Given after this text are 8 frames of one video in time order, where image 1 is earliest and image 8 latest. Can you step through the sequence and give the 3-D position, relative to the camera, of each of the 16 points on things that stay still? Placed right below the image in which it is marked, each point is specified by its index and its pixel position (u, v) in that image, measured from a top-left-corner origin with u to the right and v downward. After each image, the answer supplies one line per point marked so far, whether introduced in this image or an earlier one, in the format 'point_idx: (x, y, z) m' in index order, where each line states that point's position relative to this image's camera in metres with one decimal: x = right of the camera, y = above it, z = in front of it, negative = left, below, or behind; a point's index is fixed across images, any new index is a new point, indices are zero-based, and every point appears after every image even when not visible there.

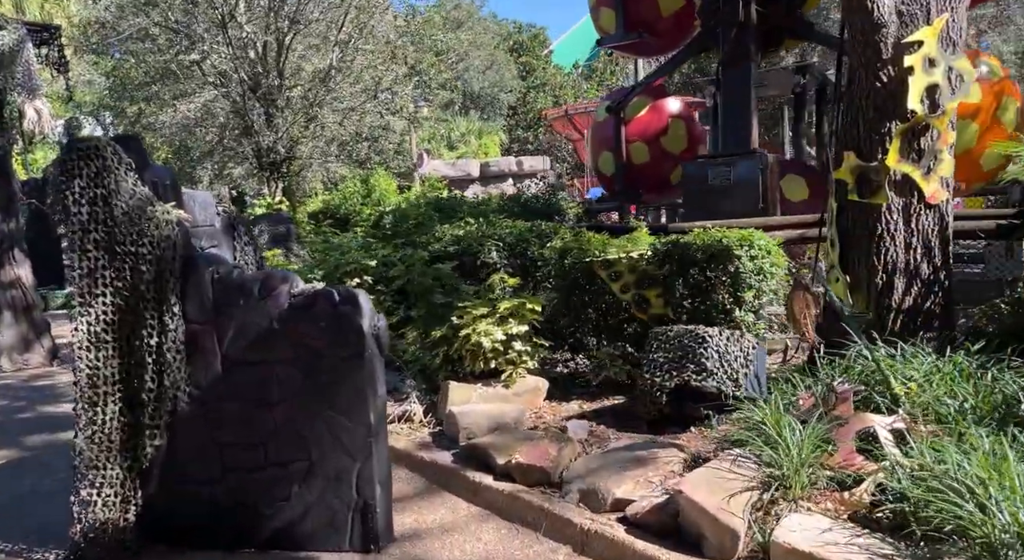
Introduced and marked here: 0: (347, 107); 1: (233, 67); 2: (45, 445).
0: (-2.0, +2.1, +10.1) m
1: (-3.2, +2.4, +9.3) m
2: (-2.1, -0.8, +3.7) m
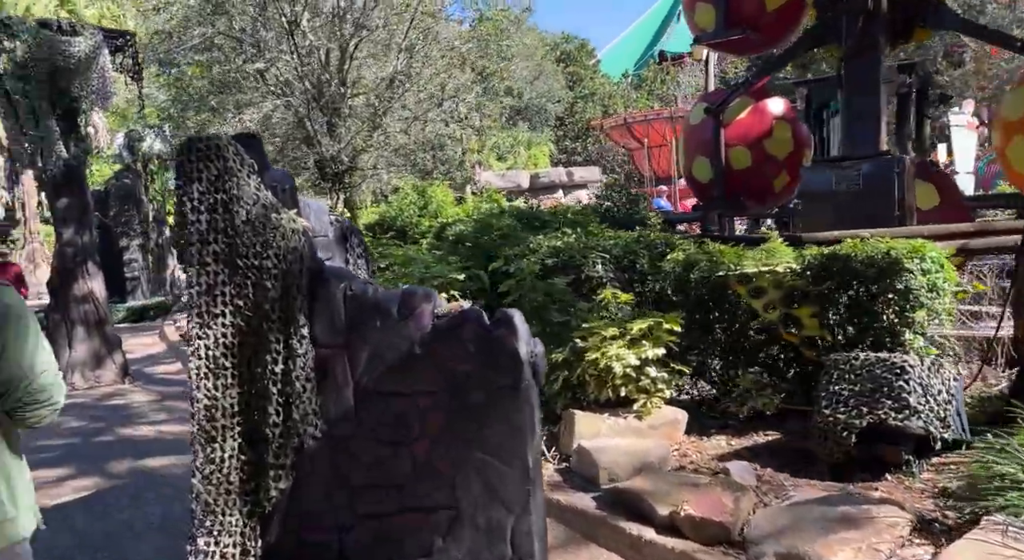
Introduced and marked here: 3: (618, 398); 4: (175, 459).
0: (-1.2, +2.0, +9.9) m
1: (-2.4, +2.2, +9.2) m
2: (-1.6, -0.8, +3.5) m
3: (+0.4, -0.4, +3.0) m
4: (-1.5, -0.8, +3.7) m
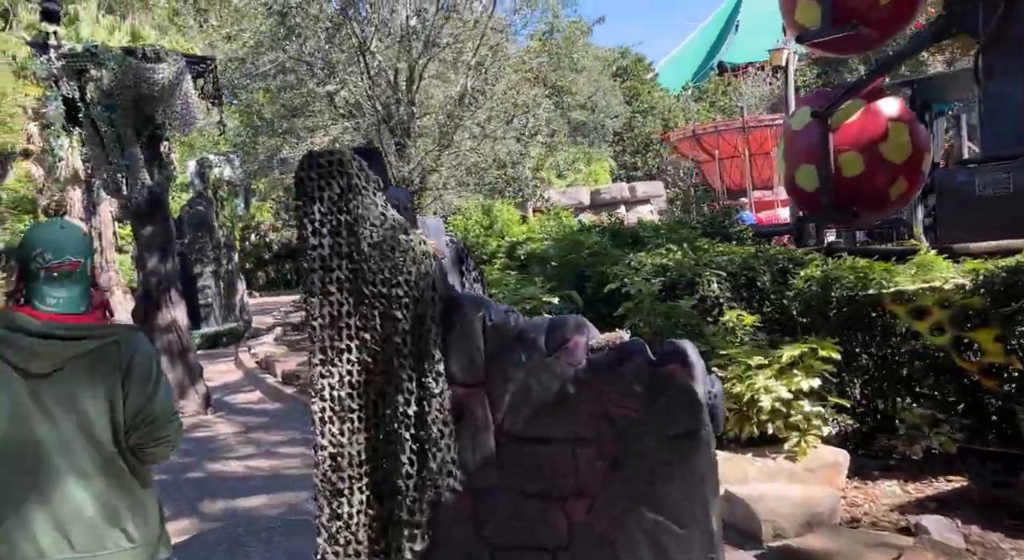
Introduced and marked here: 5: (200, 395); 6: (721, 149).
0: (-0.4, +1.7, +9.8) m
1: (-1.6, +2.0, +9.1) m
2: (-1.1, -0.9, +3.3) m
3: (+0.8, -0.5, +2.7) m
4: (-1.0, -0.9, +3.6) m
5: (-2.2, -0.8, +5.8) m
6: (+3.8, +2.4, +15.2) m
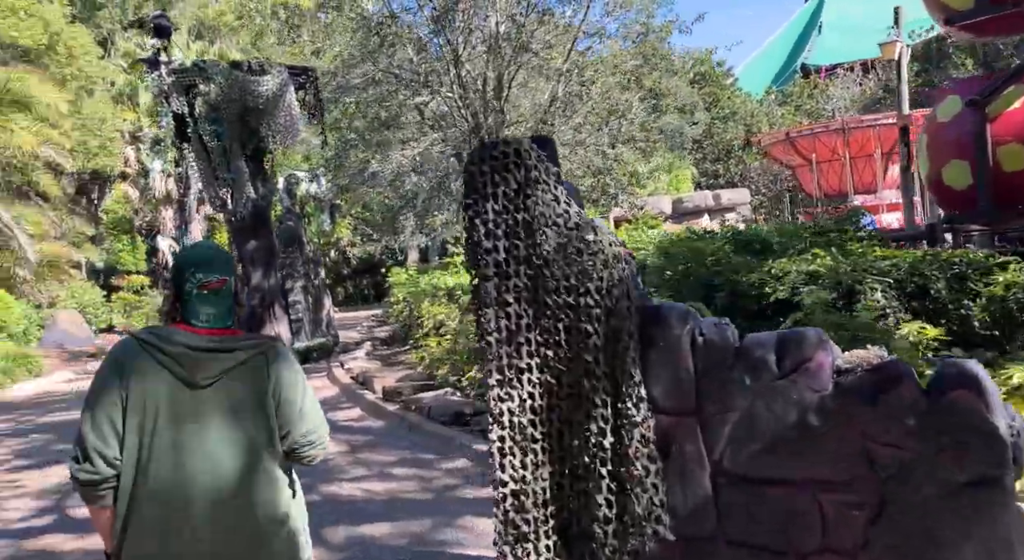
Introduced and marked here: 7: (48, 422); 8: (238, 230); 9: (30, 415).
0: (+0.7, +1.6, +9.5) m
1: (-0.6, +1.8, +8.9) m
2: (-0.6, -1.0, +3.1) m
3: (+1.3, -0.5, +2.4) m
4: (-0.5, -1.0, +3.3) m
5: (-1.4, -0.9, +5.7) m
6: (+5.4, +2.3, +14.6) m
7: (-5.7, -1.8, +10.3) m
8: (-2.4, +0.5, +7.4) m
9: (-6.4, -1.8, +11.1) m
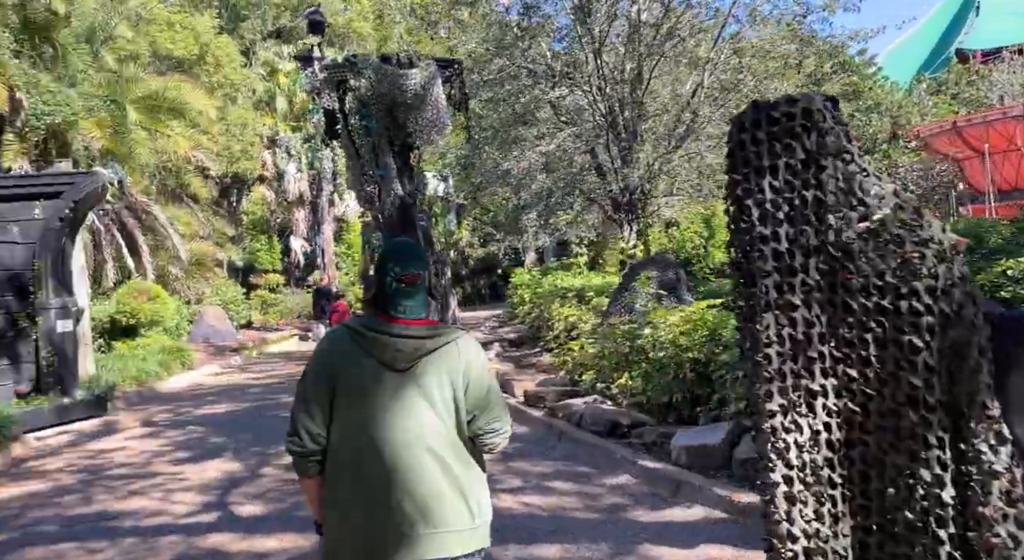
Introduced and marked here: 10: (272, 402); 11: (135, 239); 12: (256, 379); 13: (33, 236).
0: (+2.3, +1.6, +9.0) m
1: (+0.9, +1.8, +8.6) m
2: (0.0, -1.0, +2.8) m
3: (+1.8, -0.5, +1.8) m
4: (+0.2, -1.0, +3.0) m
5: (-0.4, -0.9, +5.5) m
6: (+7.6, +2.2, +13.3) m
7: (-4.0, -1.8, +10.7) m
8: (-1.1, +0.5, +7.4) m
9: (-4.5, -1.8, +11.5) m
10: (-3.3, -1.7, +11.5) m
11: (-8.4, +0.9, +18.4) m
12: (-4.5, -1.7, +14.4) m
13: (-6.2, +0.6, +11.0) m
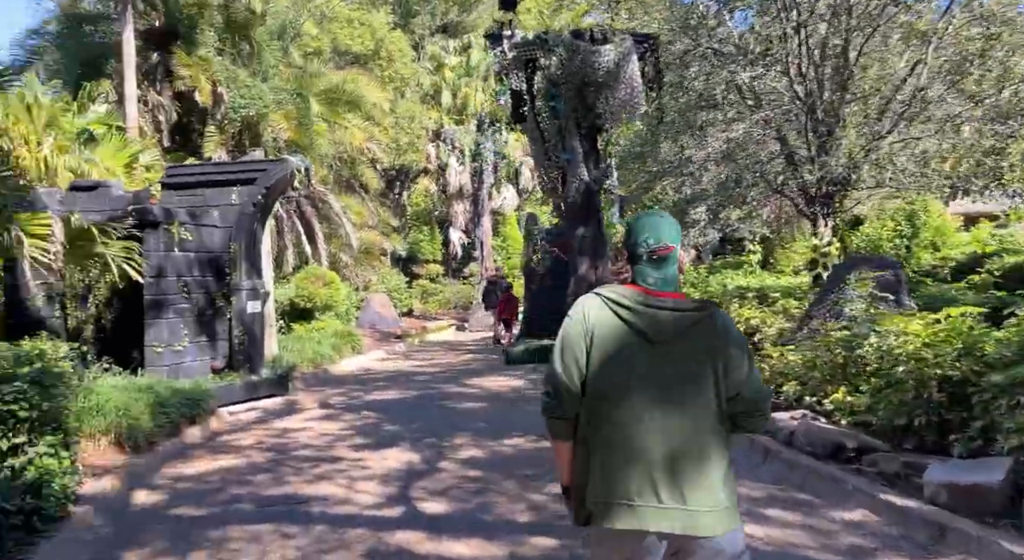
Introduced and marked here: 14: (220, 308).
0: (+4.1, +1.5, +8.0) m
1: (+2.7, +1.8, +7.8) m
2: (+0.7, -1.0, +2.3) m
3: (+2.3, -0.6, +1.0) m
4: (+0.9, -1.0, +2.5) m
5: (+0.8, -0.9, +5.1) m
6: (+10.2, +2.0, +11.3) m
7: (-1.8, -1.6, +10.8) m
8: (+0.5, +0.6, +7.0) m
9: (-2.2, -1.6, +11.8) m
10: (-1.0, -1.5, +11.5) m
11: (-4.7, +1.2, +19.2) m
12: (-1.6, -1.5, +14.6) m
13: (-3.9, +0.8, +11.5) m
14: (-4.1, -0.4, +11.5) m
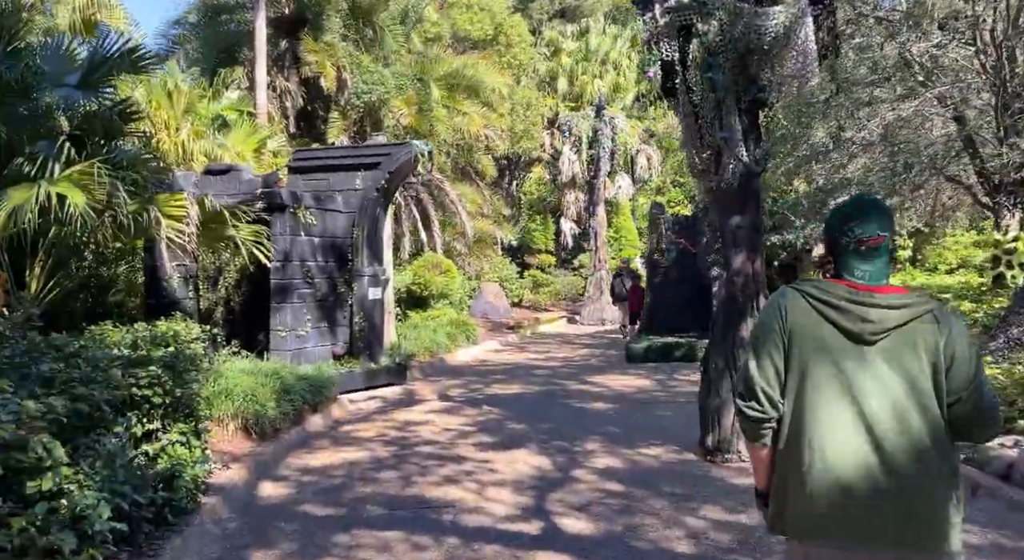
0: (+5.4, +1.5, +6.8) m
1: (+4.0, +1.8, +6.9) m
2: (+1.3, -1.0, +1.7) m
3: (+2.7, -0.6, +0.2) m
4: (+1.5, -1.0, +1.9) m
5: (+1.7, -0.8, +4.4) m
6: (+11.9, +1.9, +9.3) m
7: (-0.2, -1.5, +10.4) m
8: (+1.6, +0.6, +6.3) m
9: (-0.5, -1.4, +11.4) m
10: (+0.7, -1.4, +11.0) m
11: (-1.9, +1.5, +19.0) m
12: (+0.5, -1.4, +14.2) m
13: (-2.2, +1.0, +11.4) m
14: (-2.4, -0.2, +11.4) m
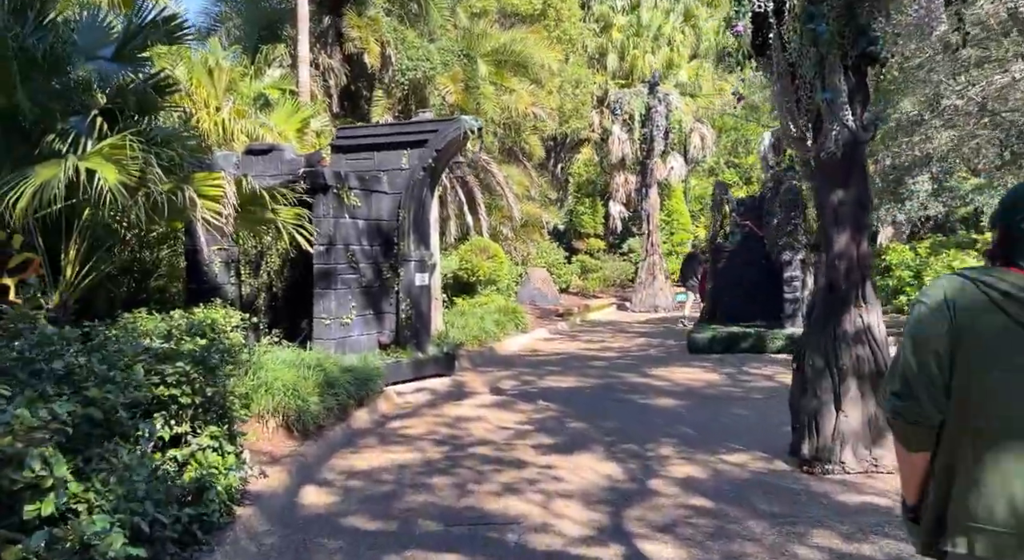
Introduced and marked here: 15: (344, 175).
0: (+5.9, +1.6, +5.8) m
1: (+4.5, +1.9, +5.9) m
2: (+1.5, -1.0, +0.9) m
3: (+2.8, -0.7, -0.7) m
4: (+1.7, -1.0, +1.1) m
5: (+2.0, -0.8, +3.6) m
6: (+12.5, +2.0, +8.0) m
7: (+0.4, -1.3, +9.7) m
8: (+2.1, +0.7, +5.5) m
9: (+0.2, -1.2, +10.7) m
10: (+1.3, -1.2, +10.2) m
11: (-0.8, +1.9, +18.4) m
12: (+1.3, -1.1, +13.4) m
13: (-1.4, +1.2, +10.7) m
14: (-1.6, 0.0, +10.8) m
15: (-2.0, +1.3, +10.0) m
